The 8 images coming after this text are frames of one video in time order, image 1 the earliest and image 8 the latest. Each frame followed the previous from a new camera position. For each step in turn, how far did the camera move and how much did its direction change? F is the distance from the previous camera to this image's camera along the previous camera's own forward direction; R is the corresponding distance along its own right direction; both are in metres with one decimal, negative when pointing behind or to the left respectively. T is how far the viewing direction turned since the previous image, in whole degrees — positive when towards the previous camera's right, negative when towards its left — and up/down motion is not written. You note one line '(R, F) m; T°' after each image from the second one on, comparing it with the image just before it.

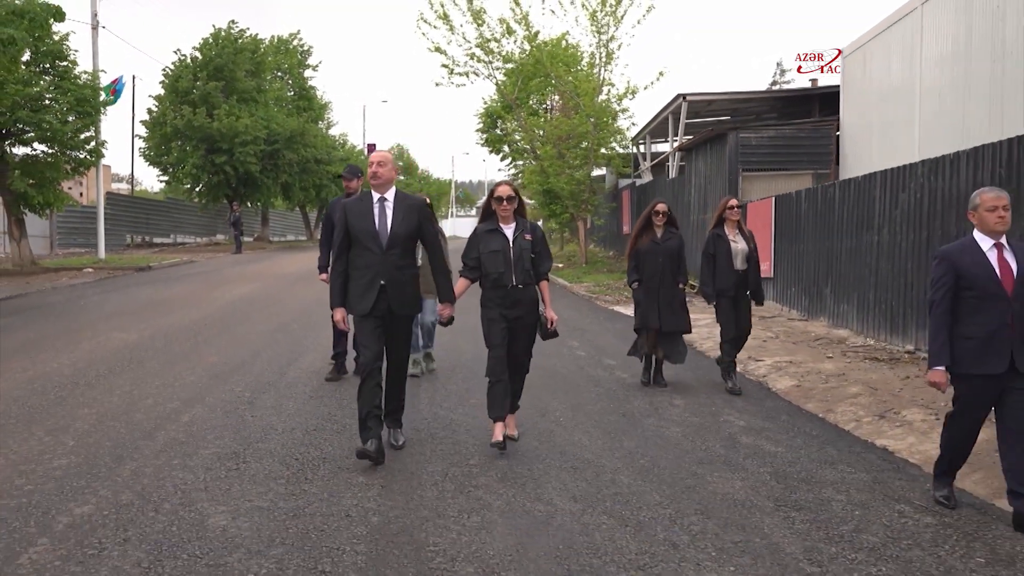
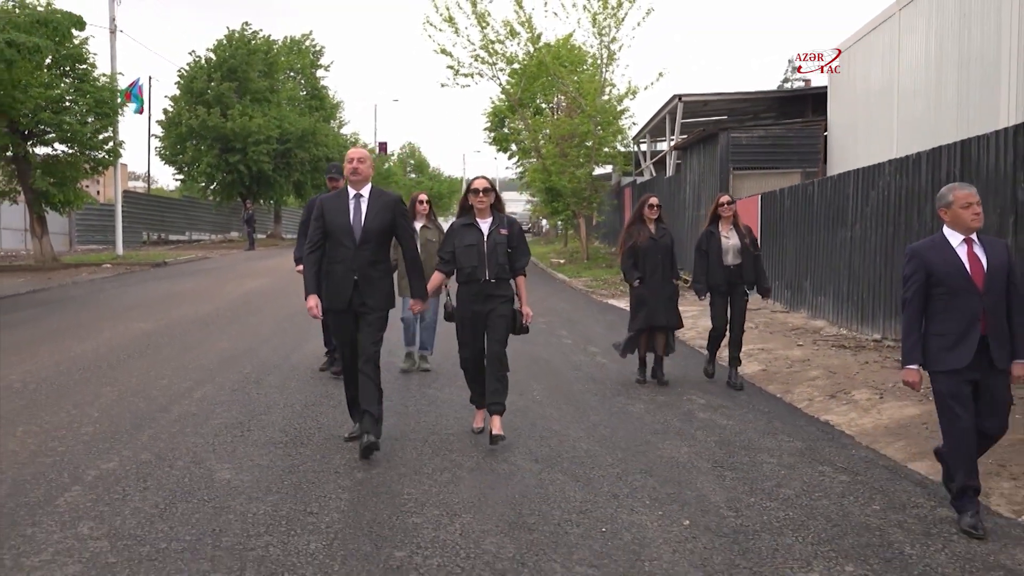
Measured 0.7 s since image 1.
(+0.3, -0.7) m; -1°
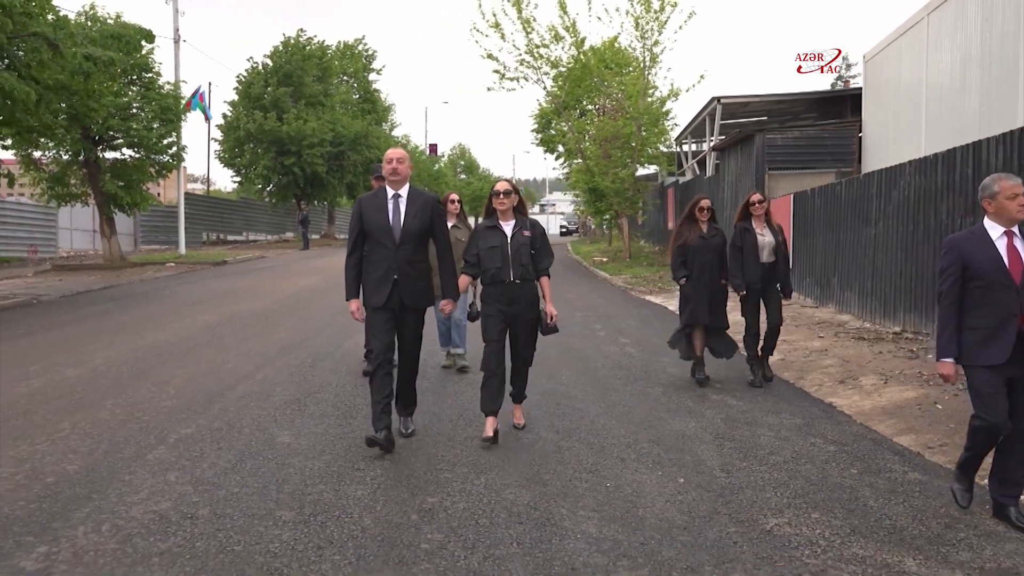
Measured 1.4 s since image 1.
(+0.2, -0.7) m; -3°
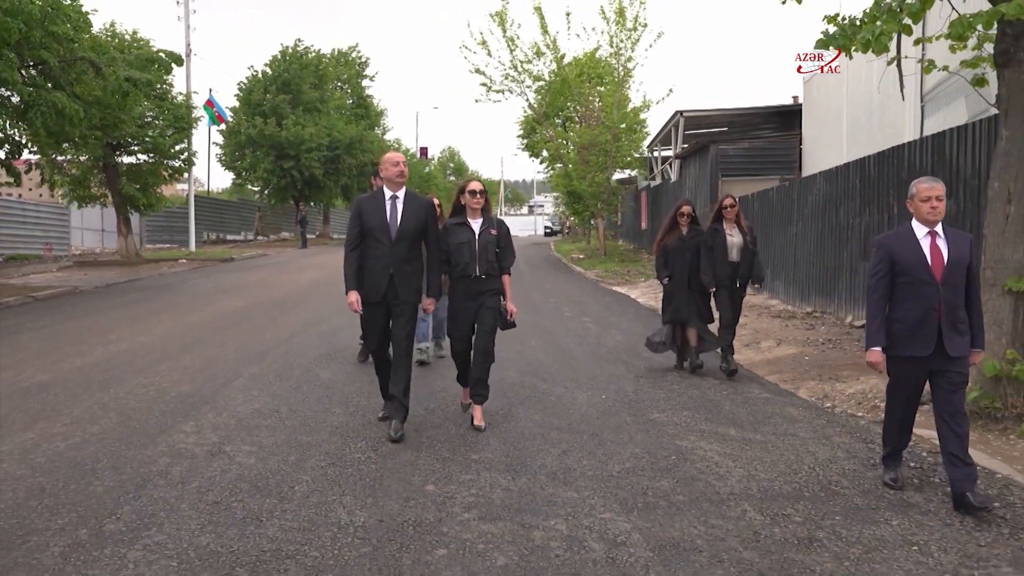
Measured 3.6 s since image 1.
(+0.1, -2.4) m; +1°
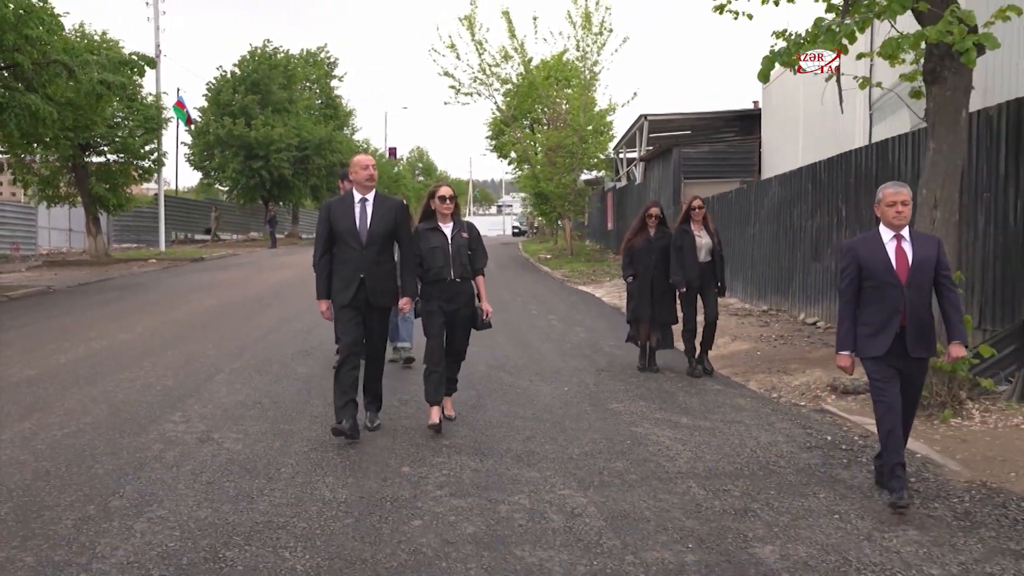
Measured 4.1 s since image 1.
(0.0, -0.5) m; +2°
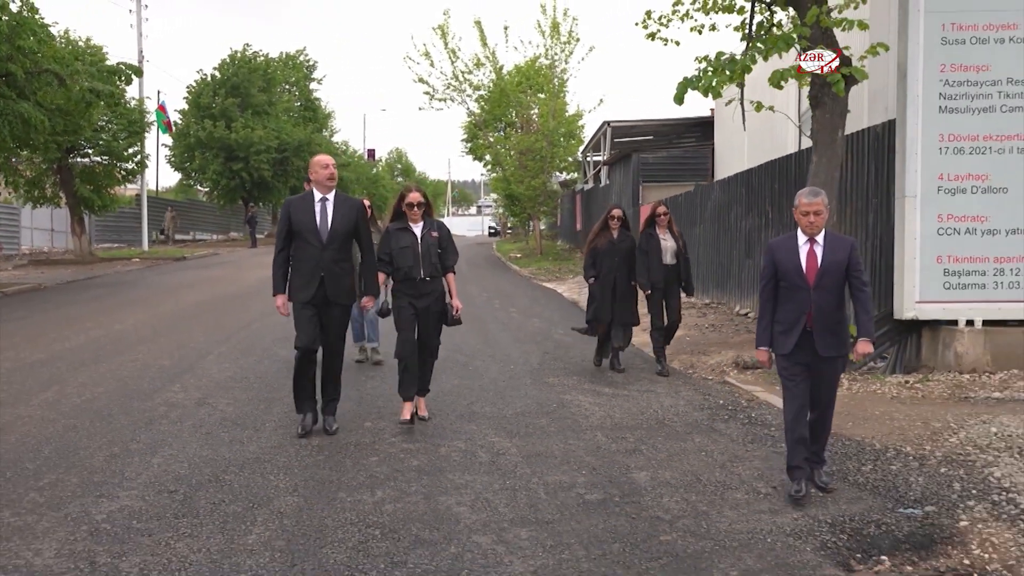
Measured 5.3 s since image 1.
(+0.3, -1.3) m; +1°
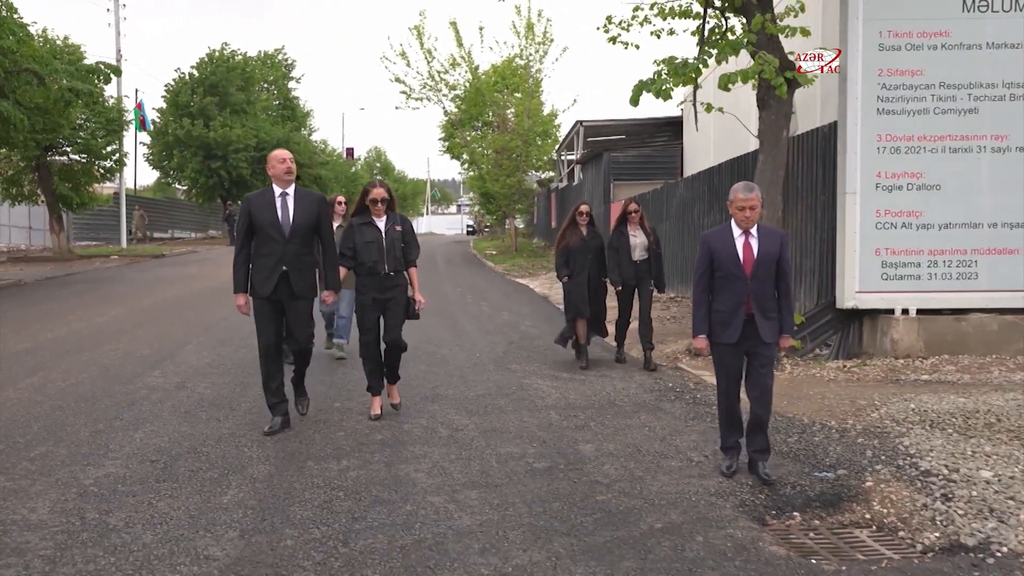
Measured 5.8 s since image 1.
(+0.2, -0.5) m; +1°
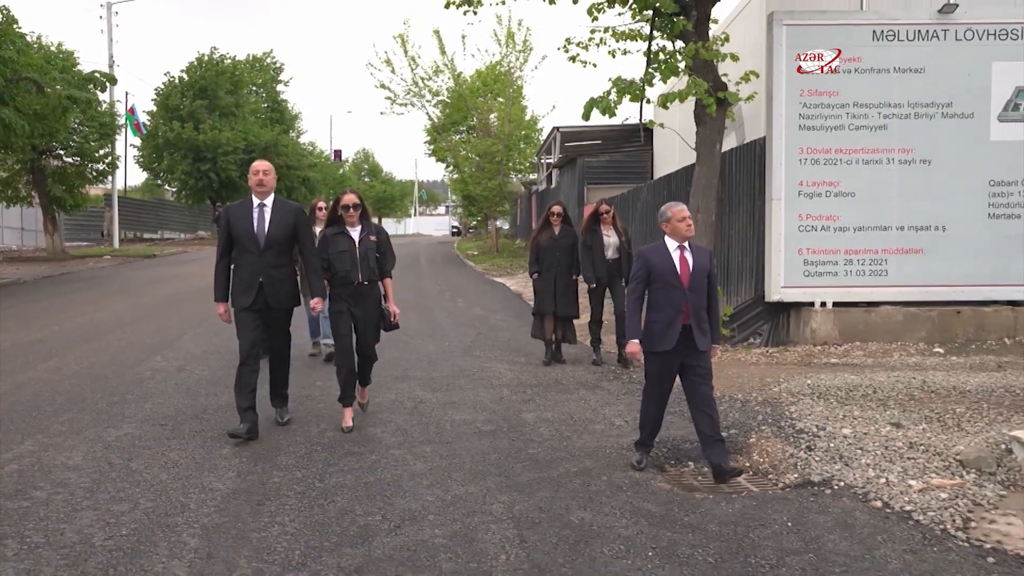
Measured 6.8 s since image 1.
(+0.3, -1.1) m; +1°
